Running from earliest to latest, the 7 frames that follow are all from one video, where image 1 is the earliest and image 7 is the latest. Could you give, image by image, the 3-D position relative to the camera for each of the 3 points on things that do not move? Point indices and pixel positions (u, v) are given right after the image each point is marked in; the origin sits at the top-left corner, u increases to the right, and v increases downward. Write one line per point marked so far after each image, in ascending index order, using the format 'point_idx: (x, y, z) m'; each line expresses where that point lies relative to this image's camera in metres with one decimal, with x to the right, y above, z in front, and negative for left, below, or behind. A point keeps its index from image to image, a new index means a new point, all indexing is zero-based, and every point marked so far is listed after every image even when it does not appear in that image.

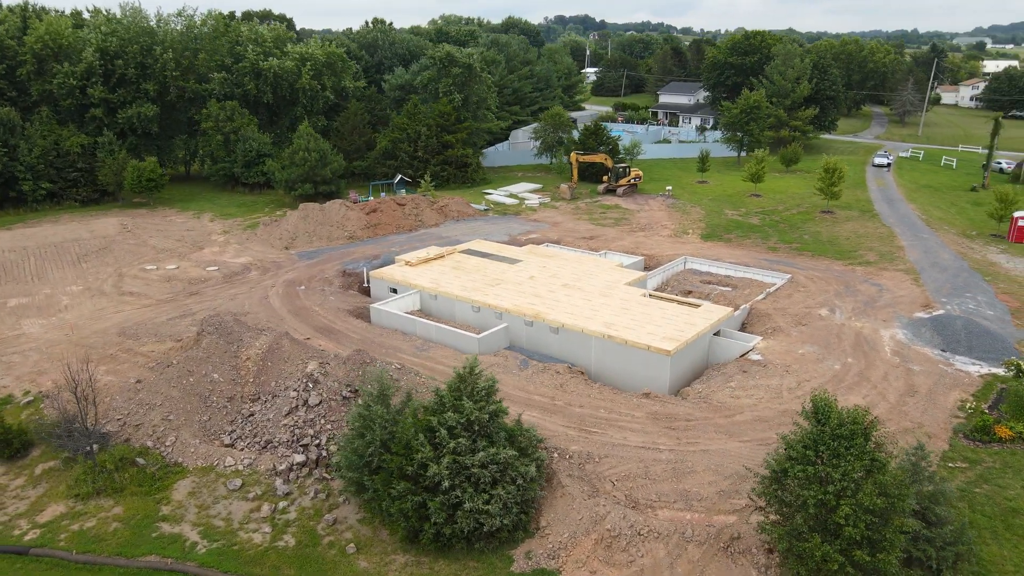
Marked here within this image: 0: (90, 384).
0: (-8.6, -2.1, +15.6) m
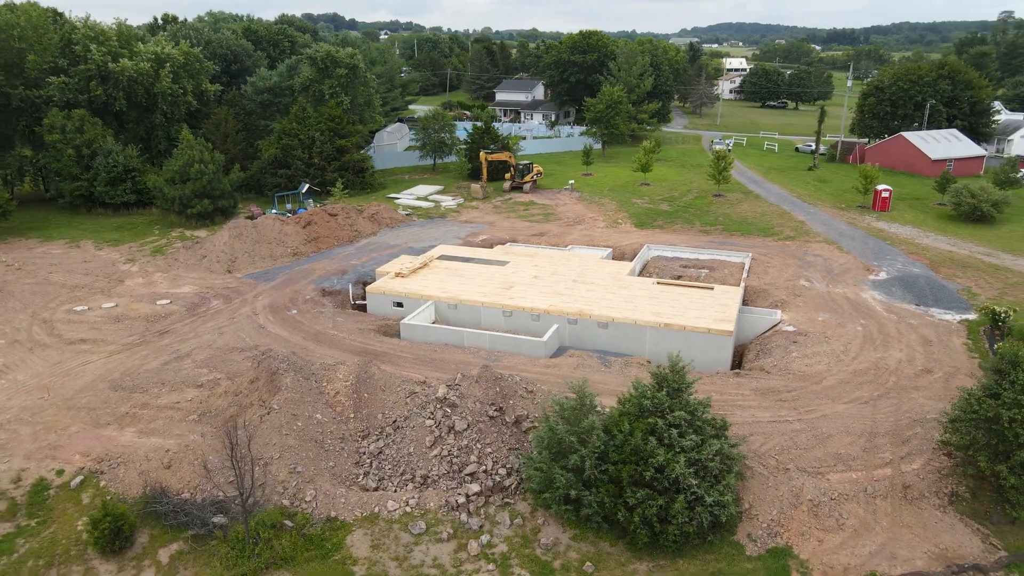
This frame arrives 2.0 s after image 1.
0: (-6.1, -2.9, +13.1) m
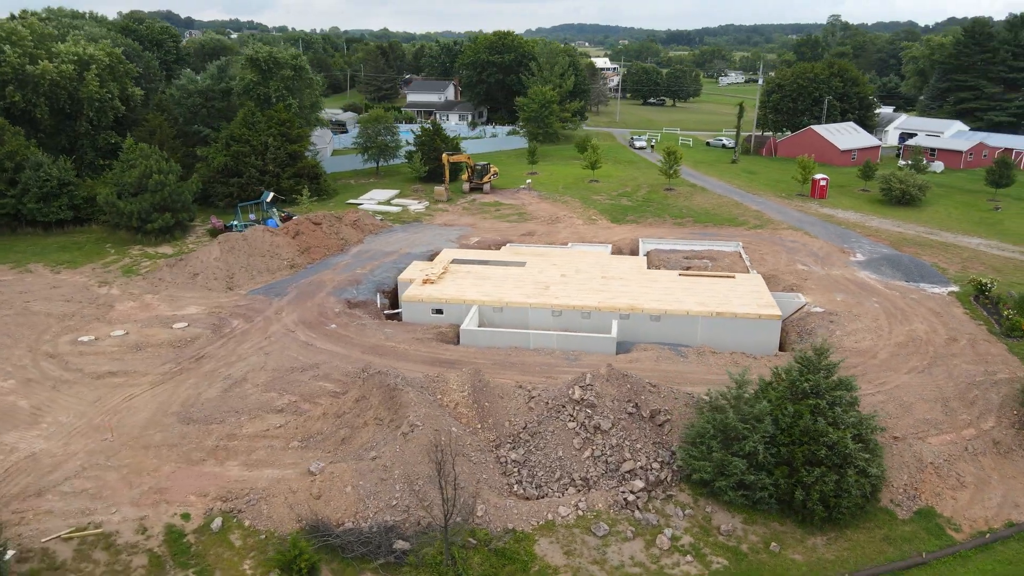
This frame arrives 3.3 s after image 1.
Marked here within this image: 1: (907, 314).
0: (-3.6, -3.2, +12.2) m
1: (+10.1, -0.7, +19.4) m
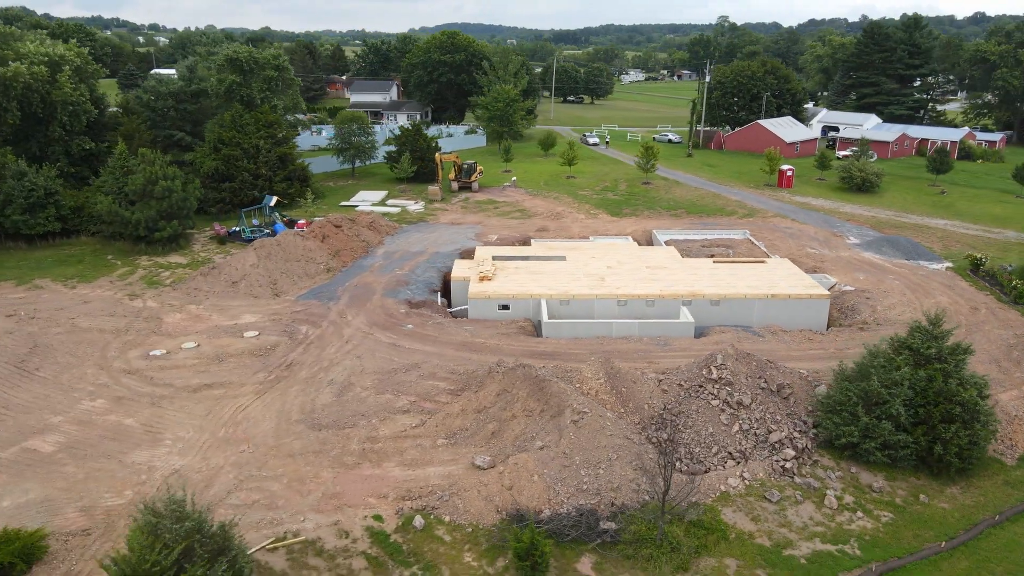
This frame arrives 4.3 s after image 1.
0: (-0.8, -3.1, +12.4) m
1: (+11.7, 0.0, +21.4) m
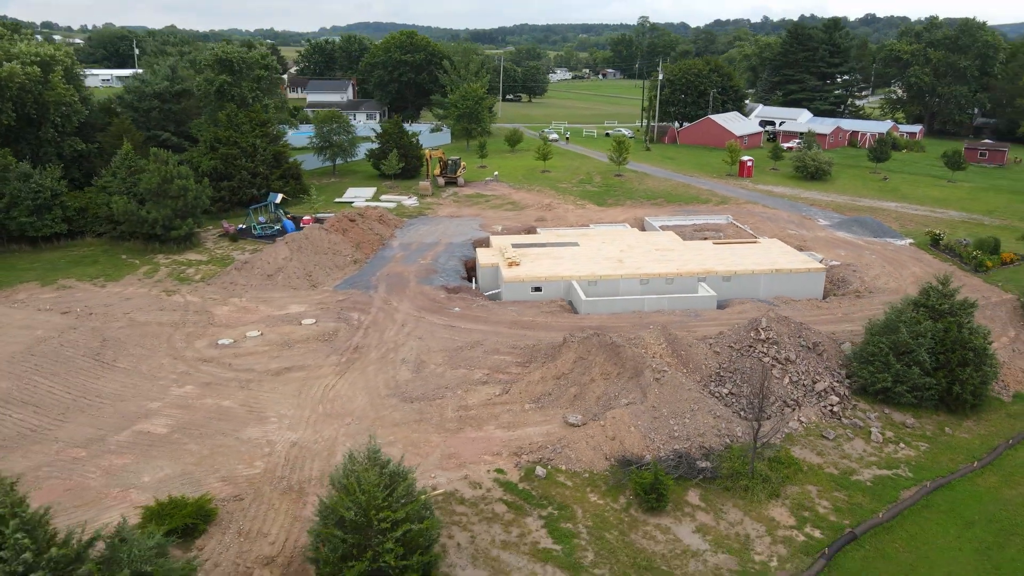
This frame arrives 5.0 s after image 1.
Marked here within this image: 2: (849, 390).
0: (+1.0, -2.7, +13.8) m
1: (+12.3, +0.8, +24.1) m
2: (+7.0, -2.1, +15.7) m
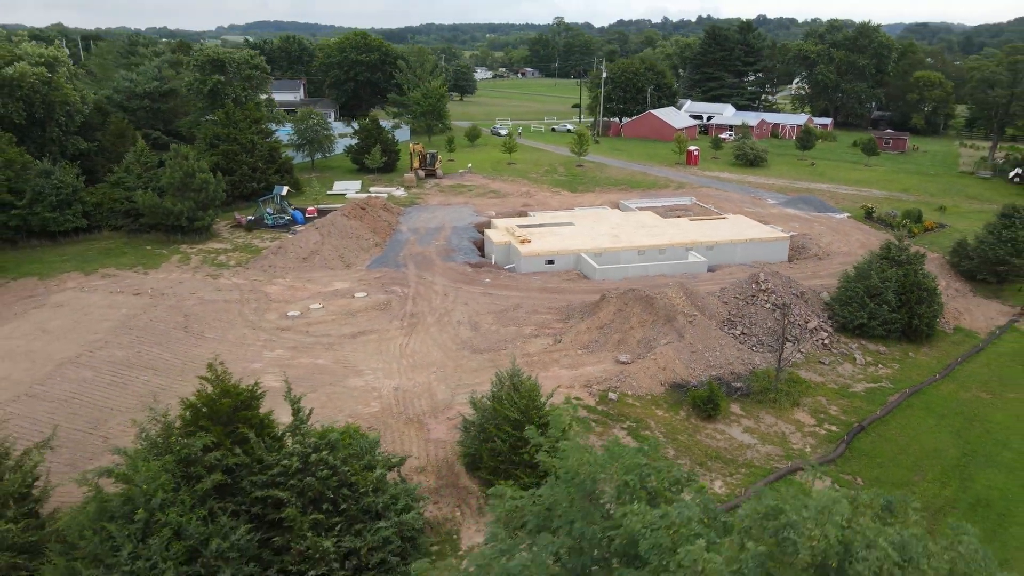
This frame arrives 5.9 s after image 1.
0: (+2.4, -1.8, +16.7) m
1: (+12.4, +2.1, +28.2) m
2: (+8.1, -1.0, +19.3) m
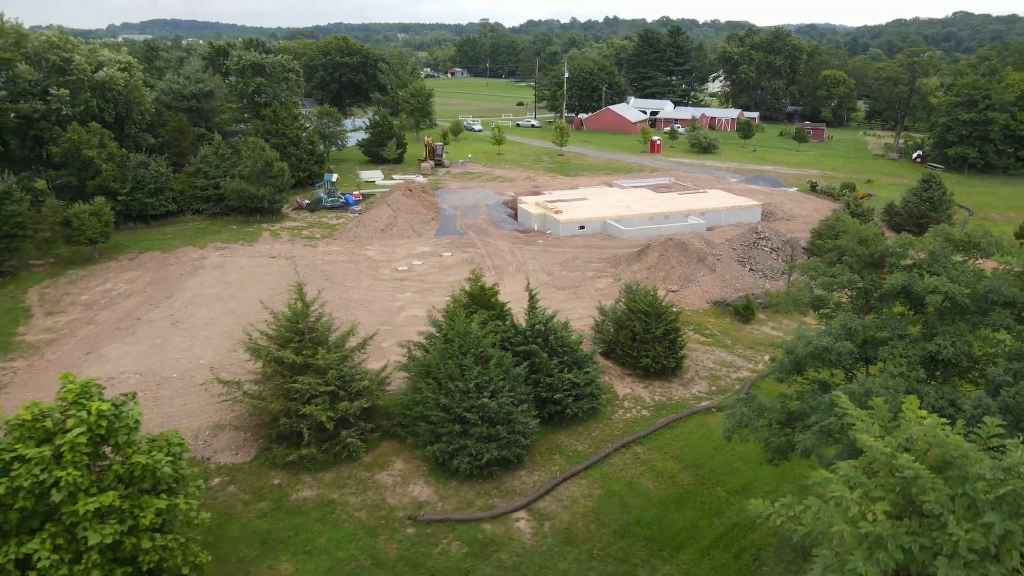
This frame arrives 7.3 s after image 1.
0: (+4.9, -0.2, +22.6) m
1: (+13.3, +4.1, +35.2) m
2: (+10.2, +0.8, +25.8) m
